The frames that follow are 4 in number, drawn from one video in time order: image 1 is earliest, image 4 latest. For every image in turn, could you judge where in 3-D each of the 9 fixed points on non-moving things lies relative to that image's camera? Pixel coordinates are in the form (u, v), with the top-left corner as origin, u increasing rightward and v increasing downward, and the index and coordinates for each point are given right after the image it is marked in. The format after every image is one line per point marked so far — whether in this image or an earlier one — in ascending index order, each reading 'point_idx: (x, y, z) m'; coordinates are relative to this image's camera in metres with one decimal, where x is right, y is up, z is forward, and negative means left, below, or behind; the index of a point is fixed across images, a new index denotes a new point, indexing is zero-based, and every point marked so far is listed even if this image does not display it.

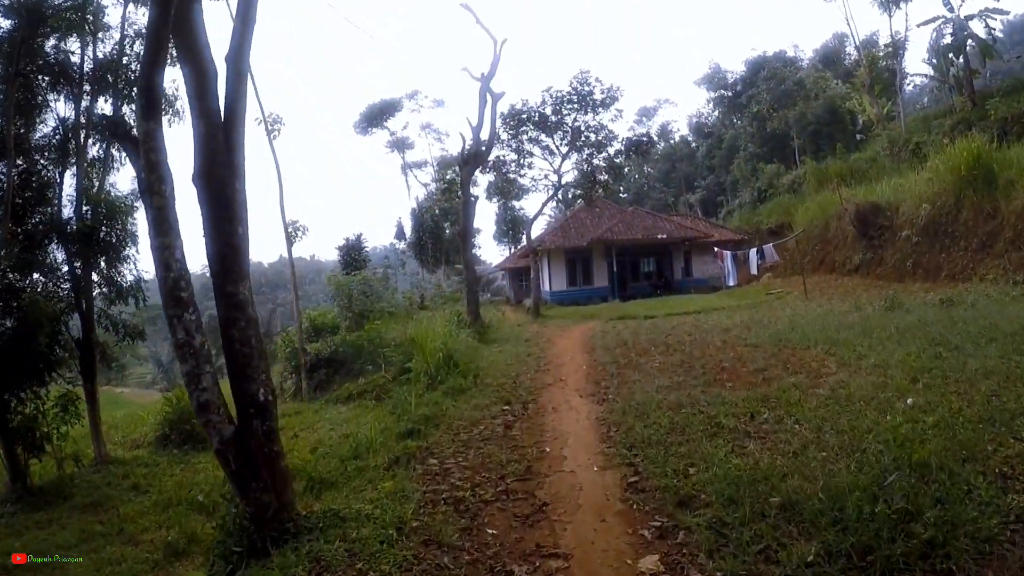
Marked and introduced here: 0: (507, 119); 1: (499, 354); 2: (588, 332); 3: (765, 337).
0: (-0.1, +4.8, +19.7) m
1: (-0.2, -1.1, +11.0) m
2: (+1.5, -0.9, +13.6) m
3: (+3.9, -0.7, +10.4) m
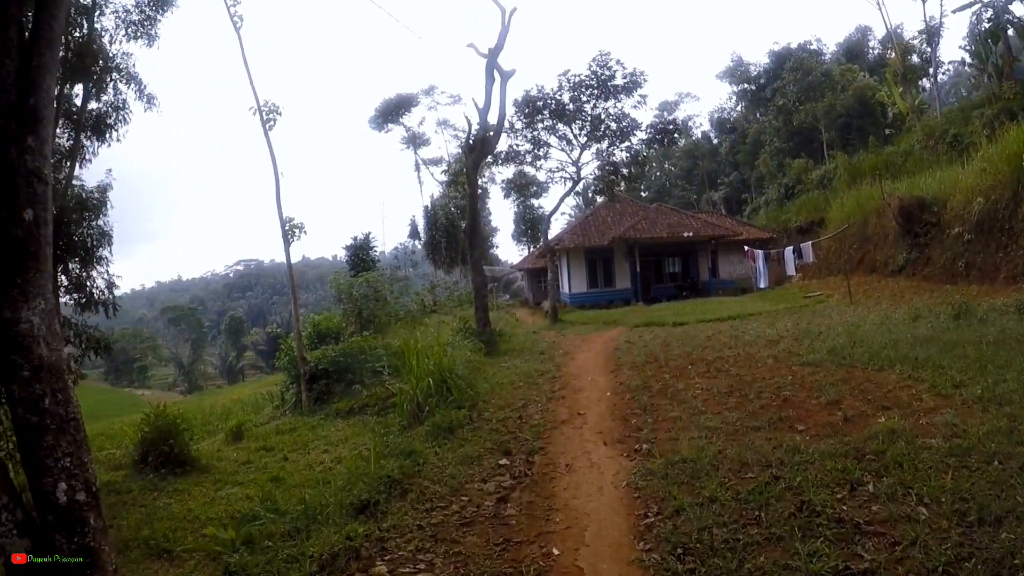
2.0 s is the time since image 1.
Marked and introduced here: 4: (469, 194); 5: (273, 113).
0: (+0.3, +4.7, +18.0) m
1: (0.0, -1.2, +9.4) m
2: (+1.7, -1.0, +11.9) m
3: (+4.0, -0.8, +8.6) m
4: (-0.8, +1.8, +12.8) m
5: (-6.7, +5.0, +19.6) m
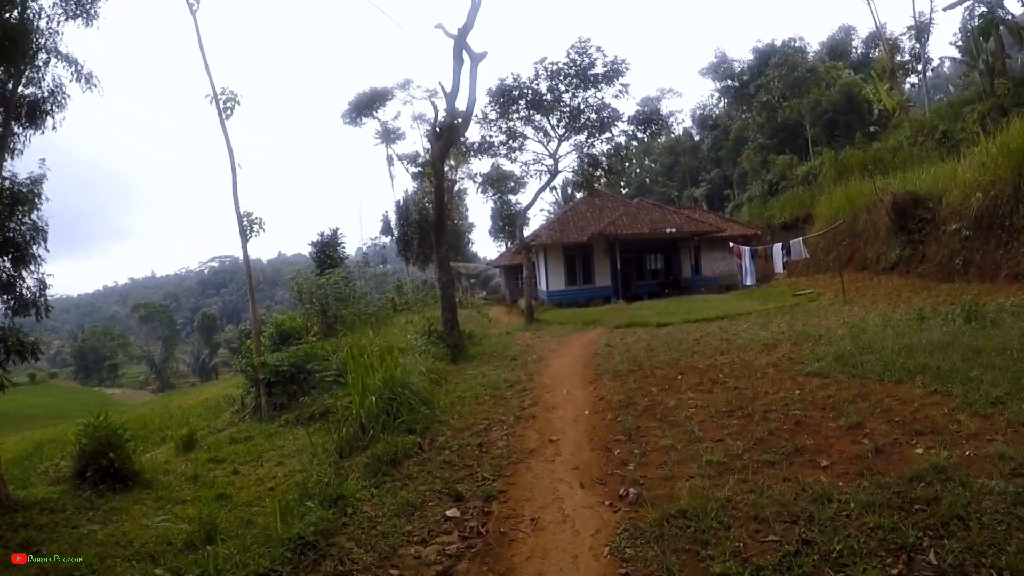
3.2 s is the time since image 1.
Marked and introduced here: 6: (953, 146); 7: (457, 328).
0: (-0.4, +4.8, +16.9) m
1: (-0.4, -1.1, +8.3) m
2: (+1.2, -0.9, +10.9) m
3: (+3.6, -0.8, +7.6) m
4: (-1.3, +1.8, +11.6) m
5: (-7.4, +5.1, +18.2) m
6: (+12.2, +3.9, +18.8) m
7: (-1.0, -0.7, +11.6) m
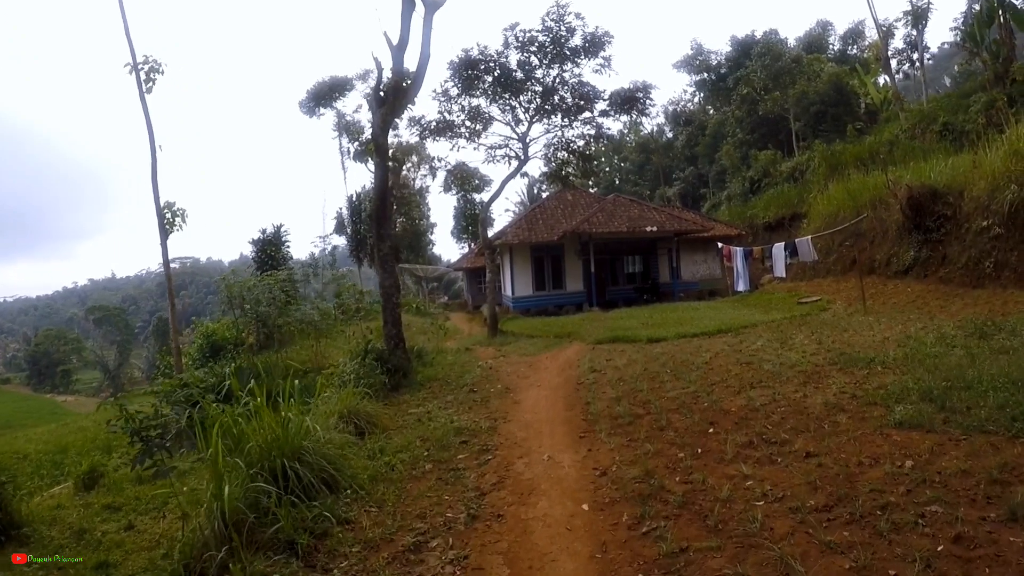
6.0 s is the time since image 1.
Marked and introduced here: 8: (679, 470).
0: (-1.2, +4.6, +14.5) m
1: (-0.8, -1.2, +5.9) m
2: (+0.7, -1.0, +8.6) m
3: (+3.3, -0.9, +5.5) m
4: (-1.9, +1.7, +9.2) m
5: (-8.3, +5.0, +15.5) m
6: (+11.2, +3.7, +17.0) m
7: (-1.5, -0.8, +9.1) m
8: (+1.0, -1.1, +4.2) m
